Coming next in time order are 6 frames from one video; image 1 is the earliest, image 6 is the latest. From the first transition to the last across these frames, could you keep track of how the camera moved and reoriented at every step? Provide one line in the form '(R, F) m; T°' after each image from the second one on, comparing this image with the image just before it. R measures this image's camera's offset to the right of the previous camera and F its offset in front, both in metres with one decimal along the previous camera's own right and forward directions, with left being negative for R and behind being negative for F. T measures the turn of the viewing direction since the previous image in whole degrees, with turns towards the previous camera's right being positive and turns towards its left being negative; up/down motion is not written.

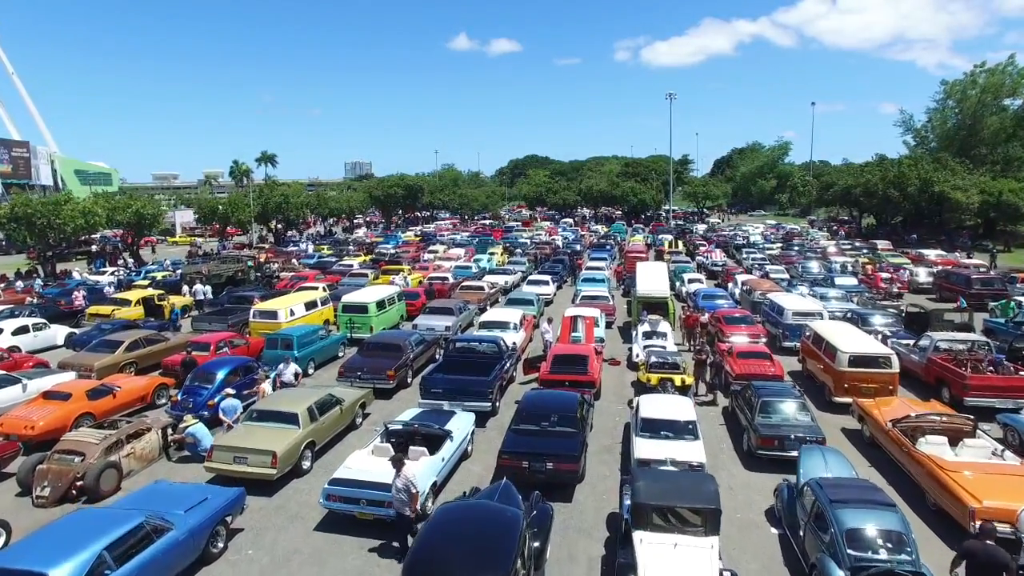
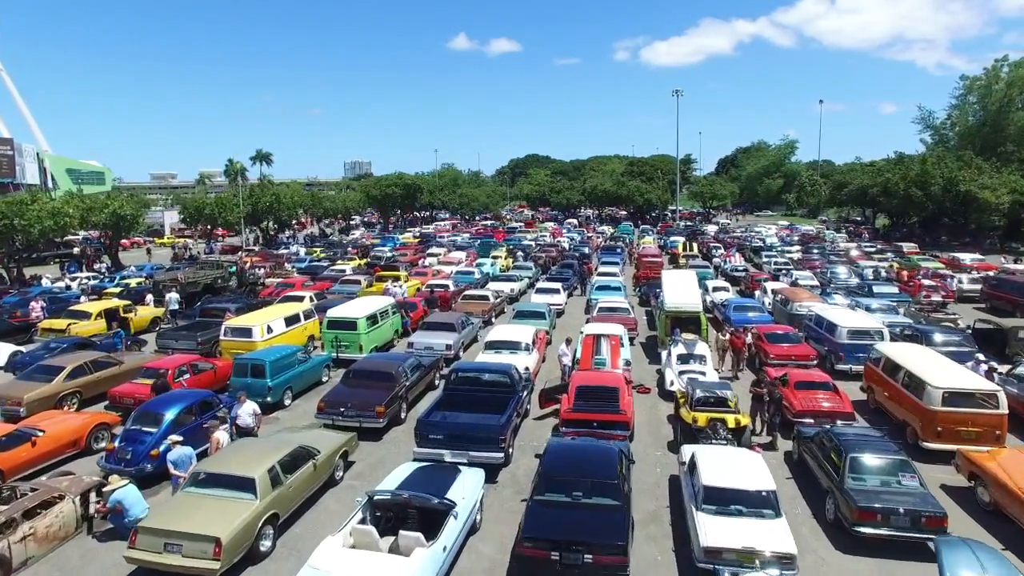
(-0.3, +2.7) m; 0°
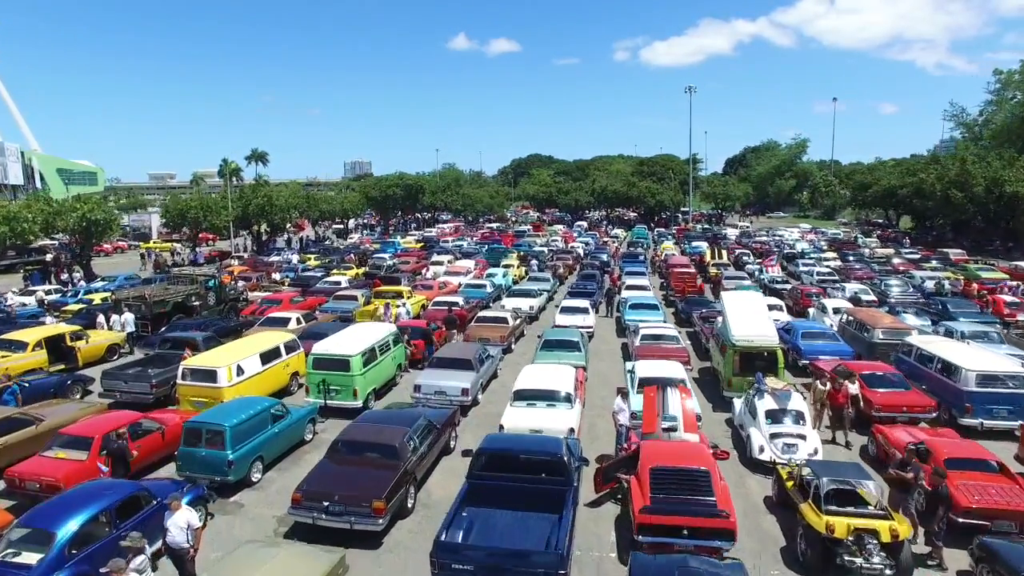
(-0.7, +3.7) m; 0°
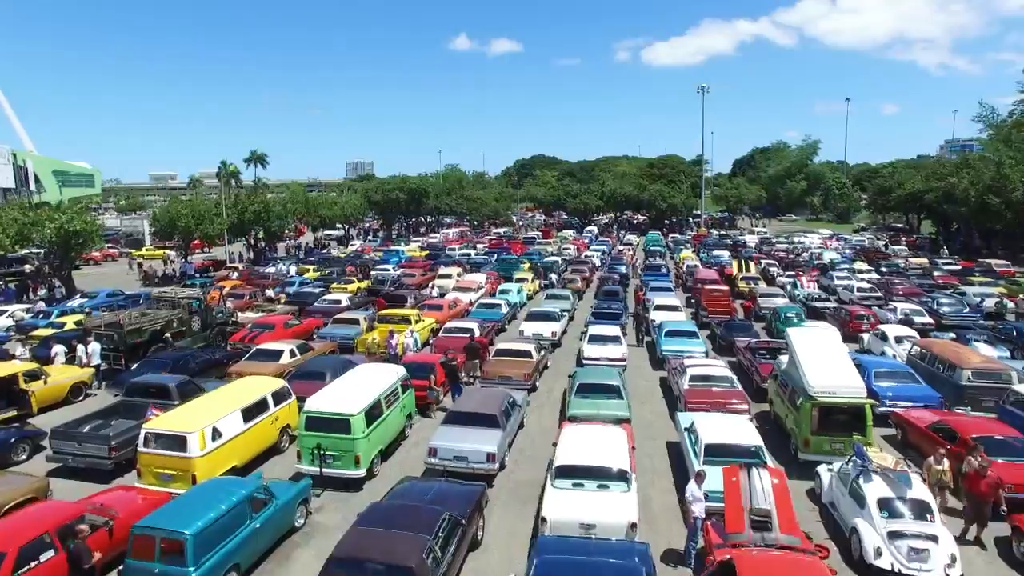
(-0.6, +2.6) m; 0°
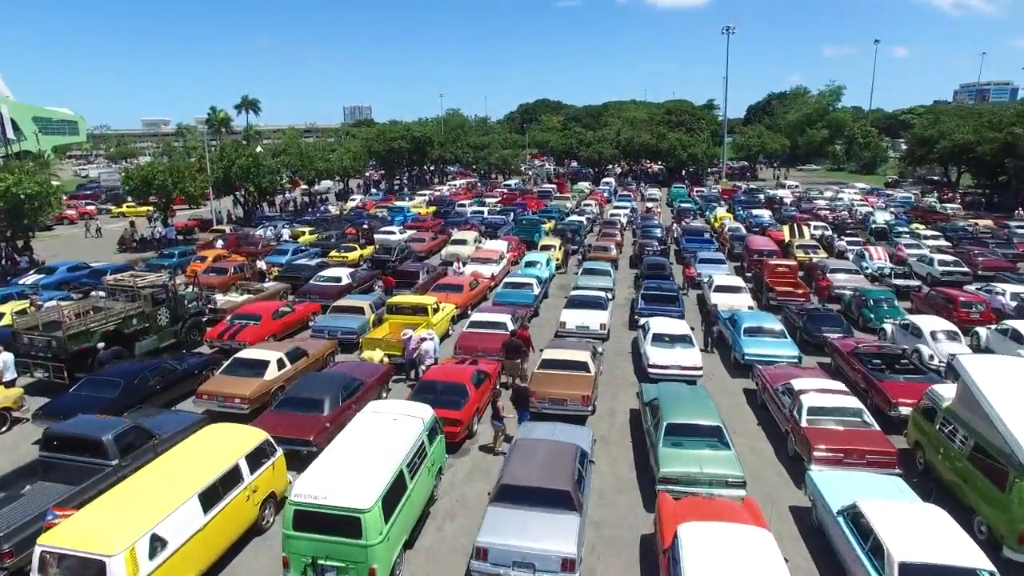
(-1.1, +4.3) m; 0°
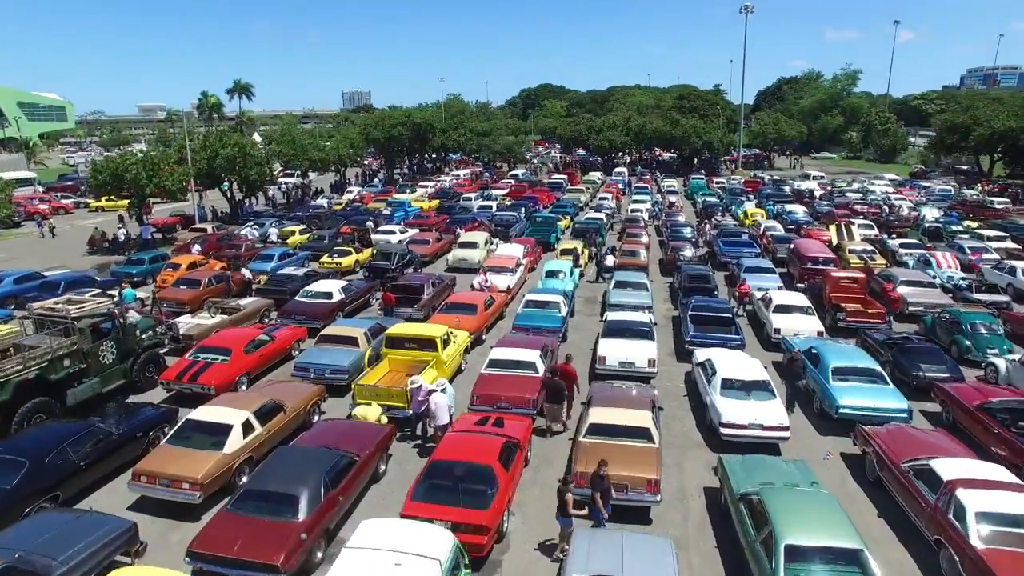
(-0.6, +3.6) m; 0°
